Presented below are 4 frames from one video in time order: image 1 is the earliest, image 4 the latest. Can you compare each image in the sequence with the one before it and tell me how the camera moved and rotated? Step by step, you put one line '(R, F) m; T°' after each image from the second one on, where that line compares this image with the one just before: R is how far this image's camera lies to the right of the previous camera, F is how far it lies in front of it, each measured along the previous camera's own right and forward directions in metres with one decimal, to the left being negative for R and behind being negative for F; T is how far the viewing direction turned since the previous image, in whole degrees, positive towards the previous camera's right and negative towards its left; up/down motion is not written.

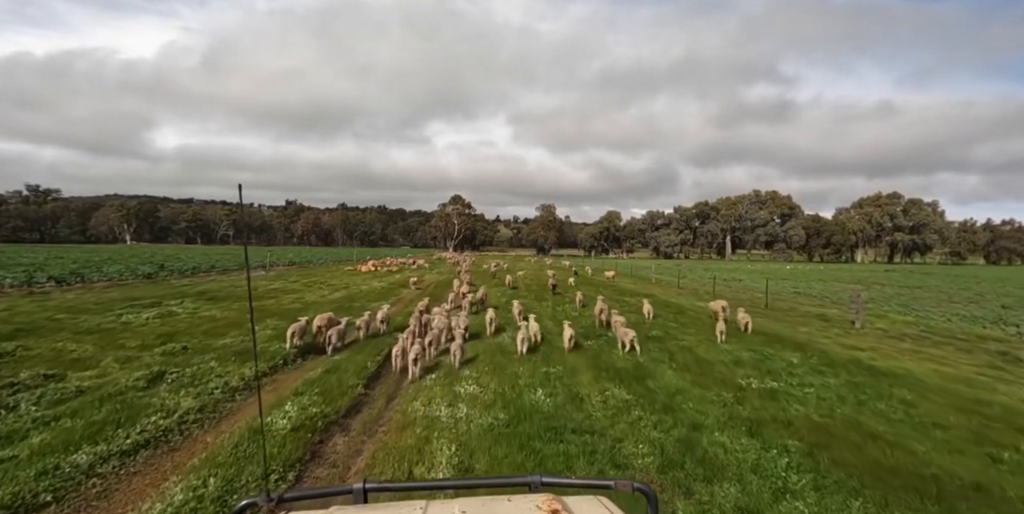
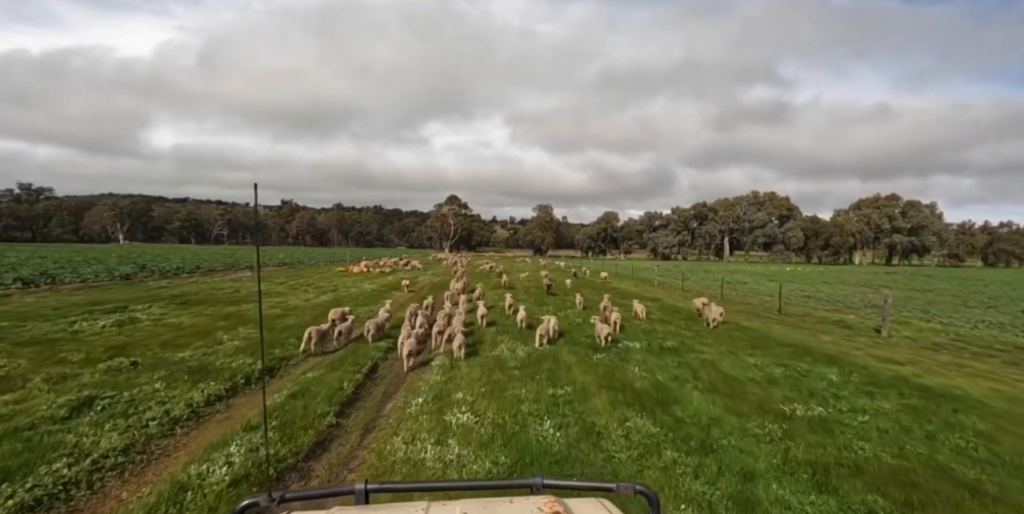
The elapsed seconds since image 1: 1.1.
(-0.1, +2.6) m; 0°
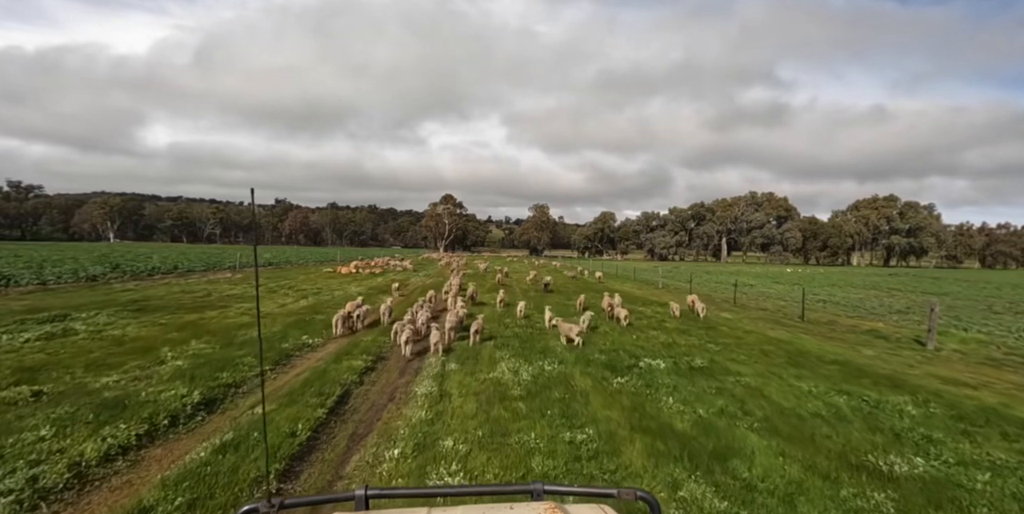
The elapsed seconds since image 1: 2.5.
(-0.2, +3.5) m; +1°
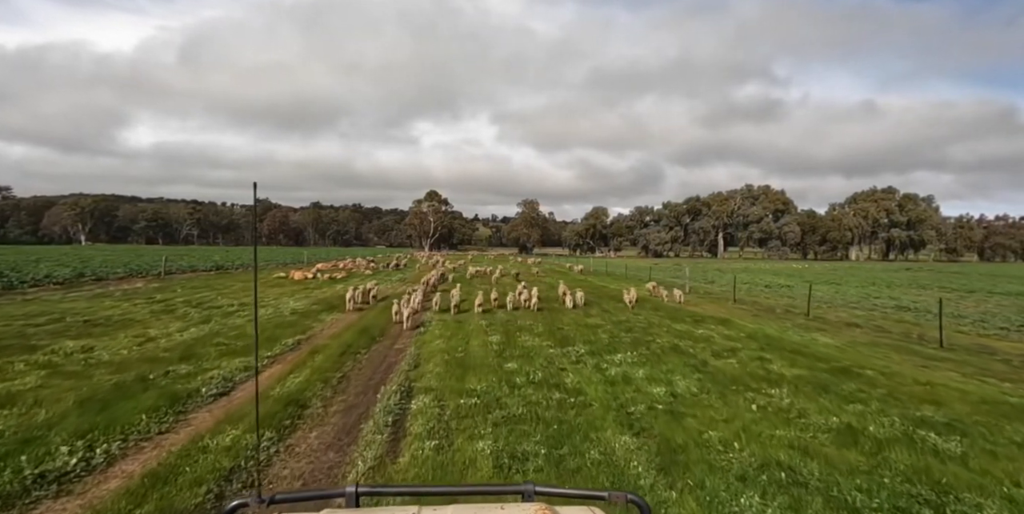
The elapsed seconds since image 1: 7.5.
(-0.6, +12.0) m; +1°
